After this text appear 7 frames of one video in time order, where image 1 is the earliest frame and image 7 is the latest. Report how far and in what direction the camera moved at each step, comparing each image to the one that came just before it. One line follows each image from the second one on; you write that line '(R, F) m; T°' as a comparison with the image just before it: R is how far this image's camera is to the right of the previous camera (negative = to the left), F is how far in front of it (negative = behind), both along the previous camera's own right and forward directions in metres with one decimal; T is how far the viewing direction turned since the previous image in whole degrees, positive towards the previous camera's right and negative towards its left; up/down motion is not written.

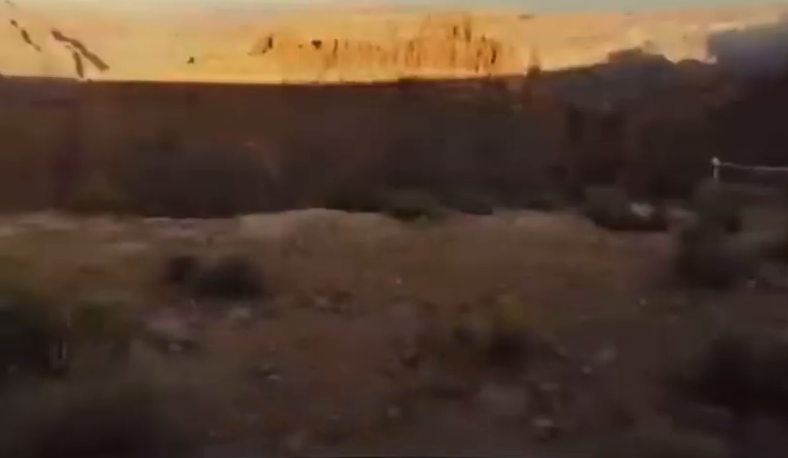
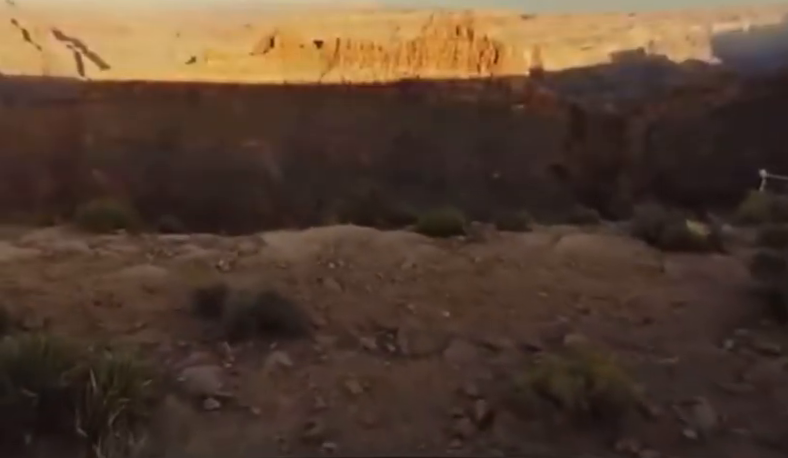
(-0.4, +0.5) m; 0°
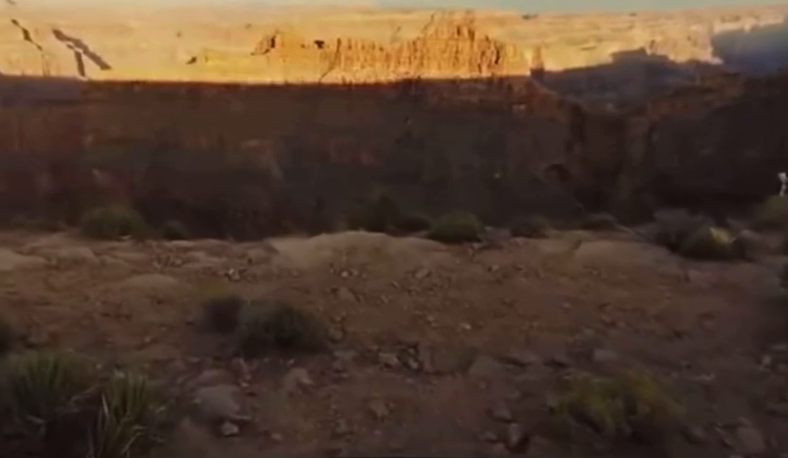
(-0.1, +0.2) m; 0°
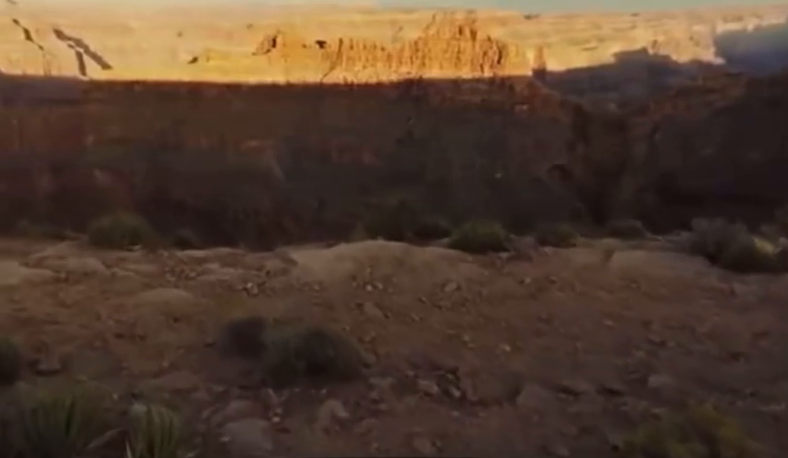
(-0.2, +0.3) m; 0°
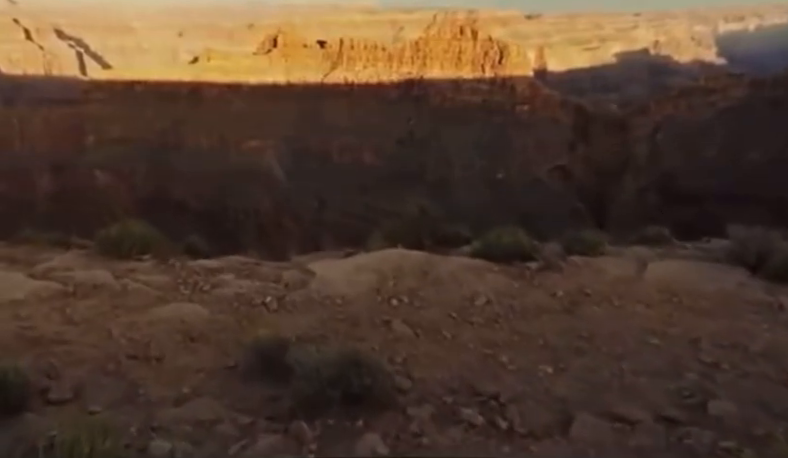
(-0.2, +0.3) m; 0°
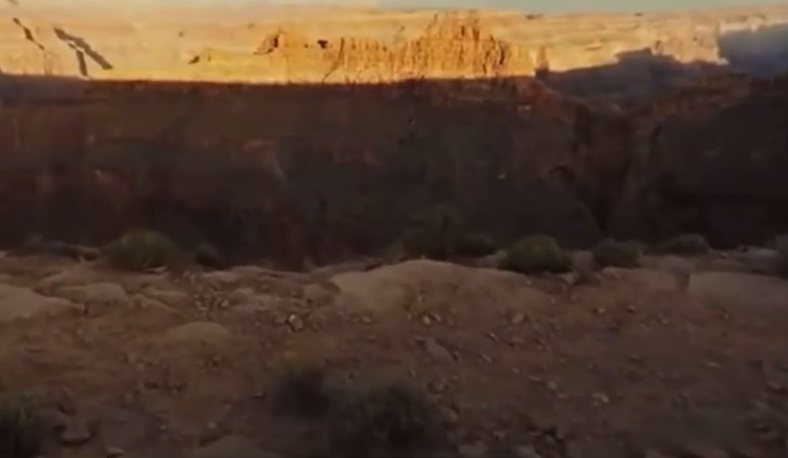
(-0.2, +0.3) m; 0°
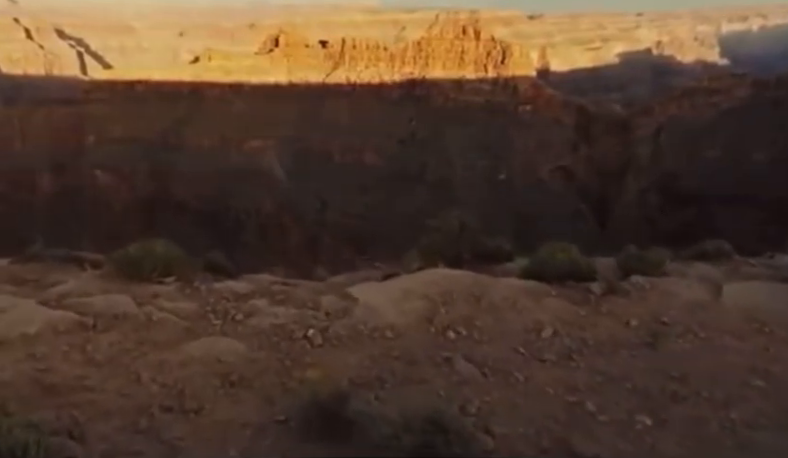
(-0.2, +0.2) m; 0°
